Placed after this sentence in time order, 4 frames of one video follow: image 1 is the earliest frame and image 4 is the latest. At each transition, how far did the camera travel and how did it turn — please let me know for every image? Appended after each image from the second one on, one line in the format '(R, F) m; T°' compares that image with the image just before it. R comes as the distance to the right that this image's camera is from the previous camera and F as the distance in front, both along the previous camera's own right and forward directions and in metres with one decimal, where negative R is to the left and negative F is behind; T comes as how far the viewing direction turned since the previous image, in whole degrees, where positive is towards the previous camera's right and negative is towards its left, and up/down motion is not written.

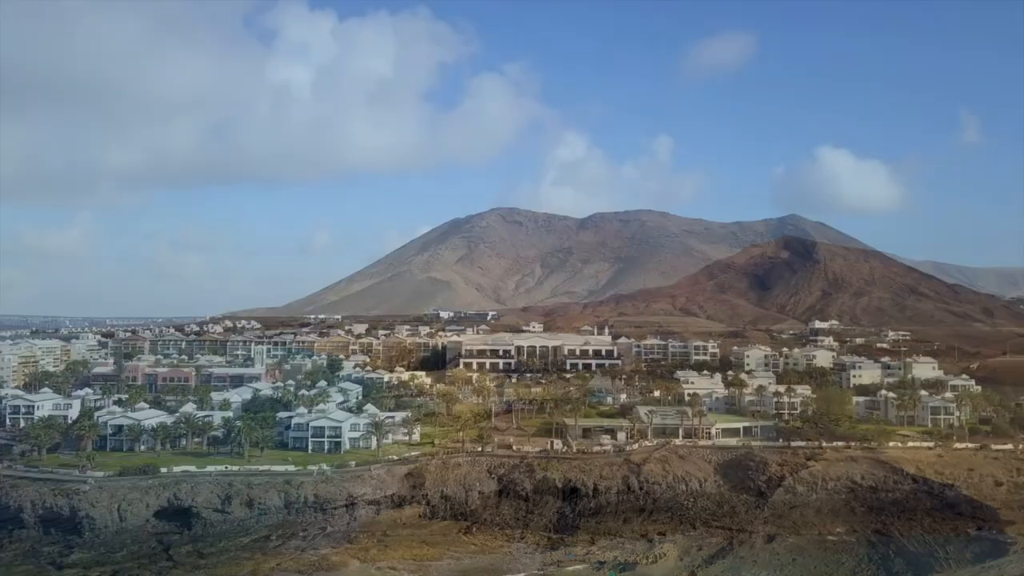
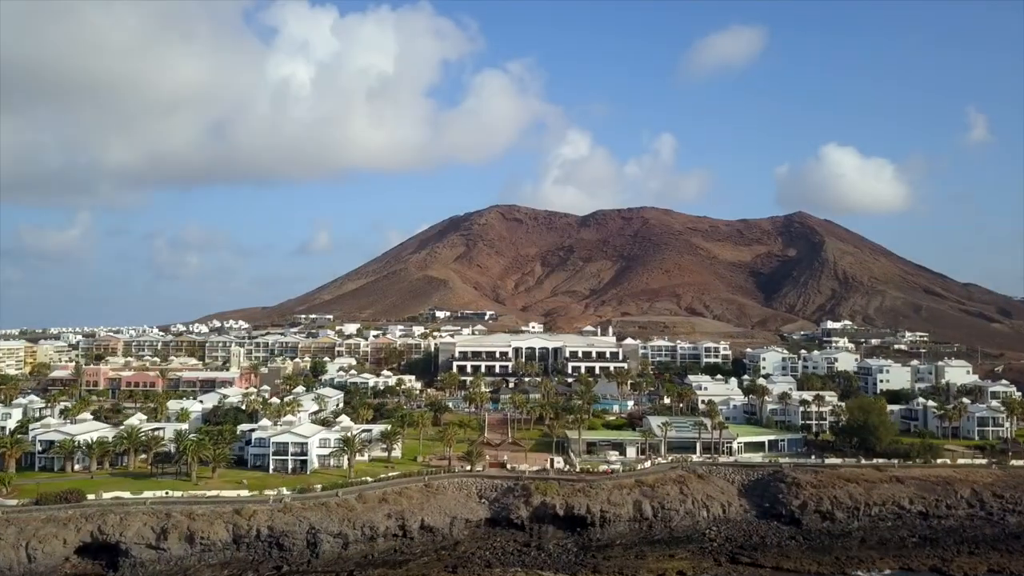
(+0.5, +10.9) m; 0°
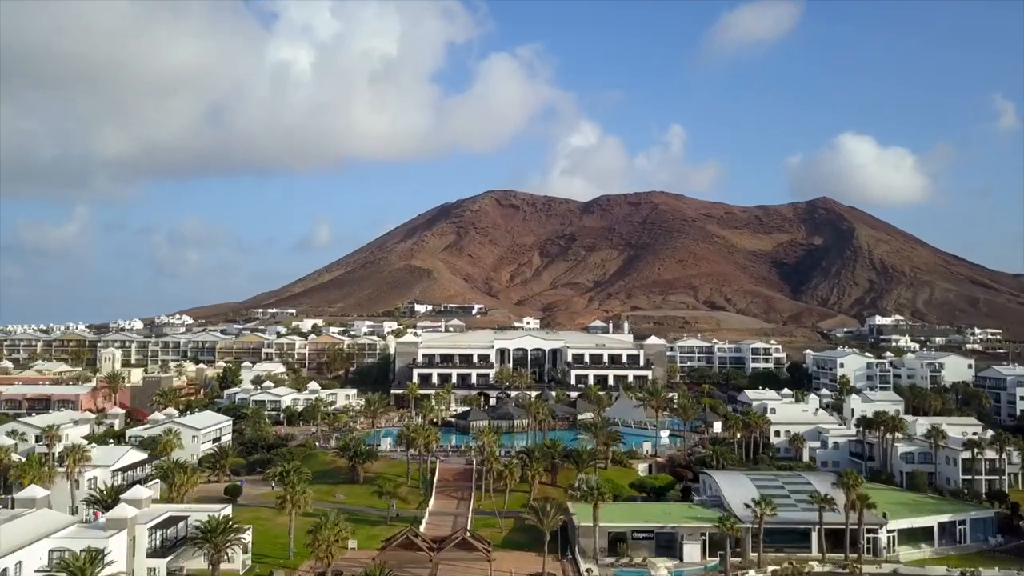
(+1.9, +37.9) m; 0°
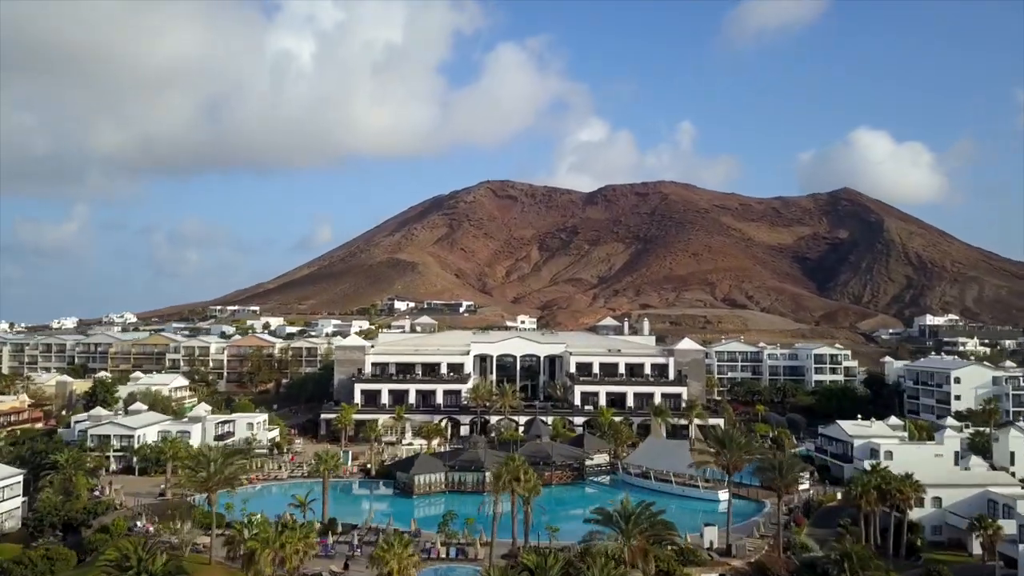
(+1.5, +28.6) m; 0°
